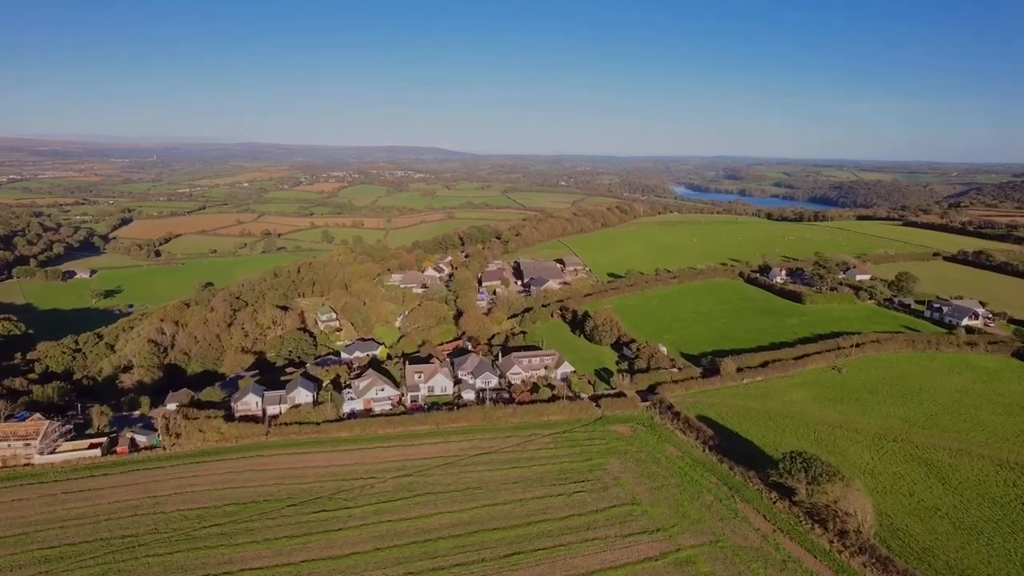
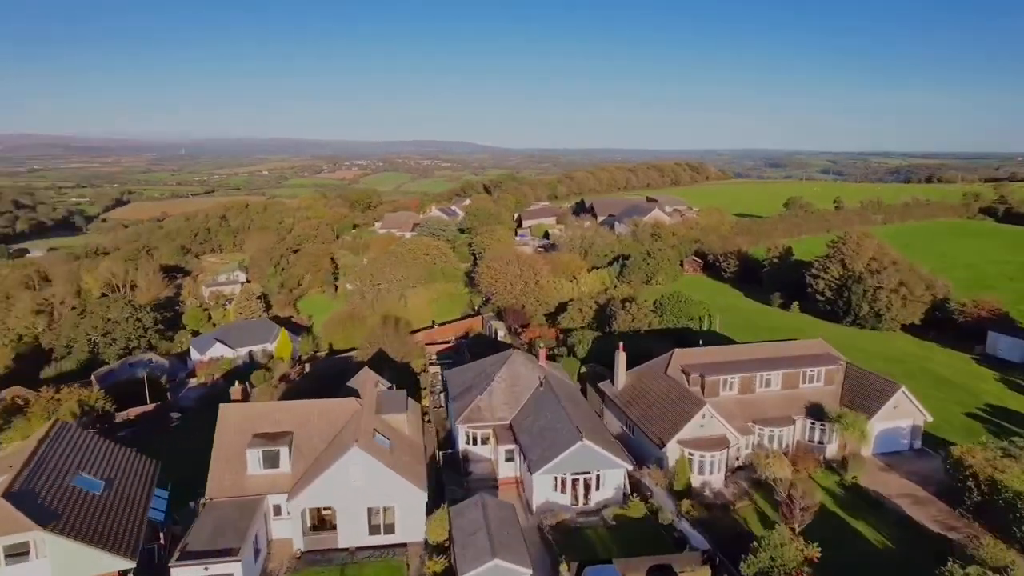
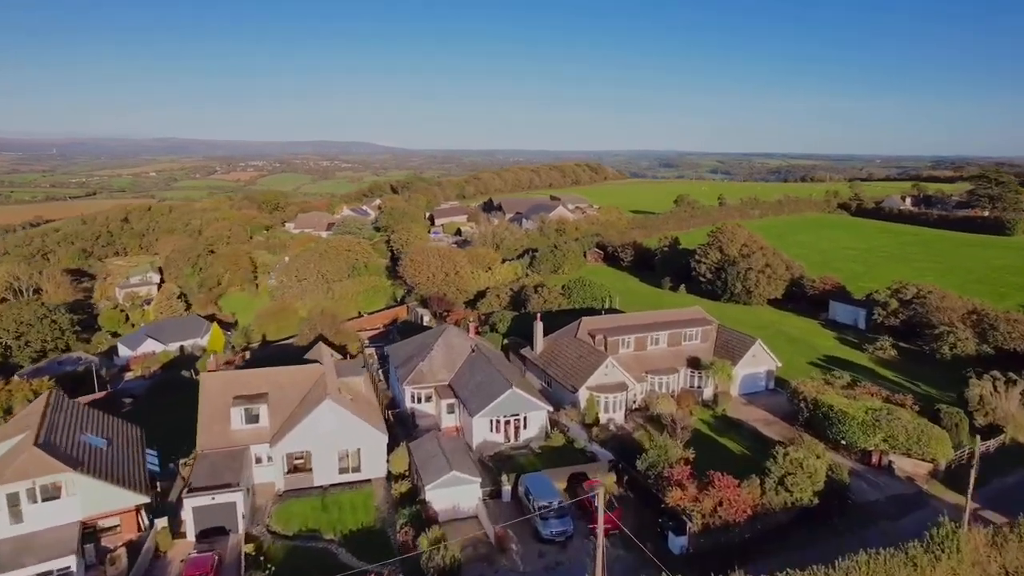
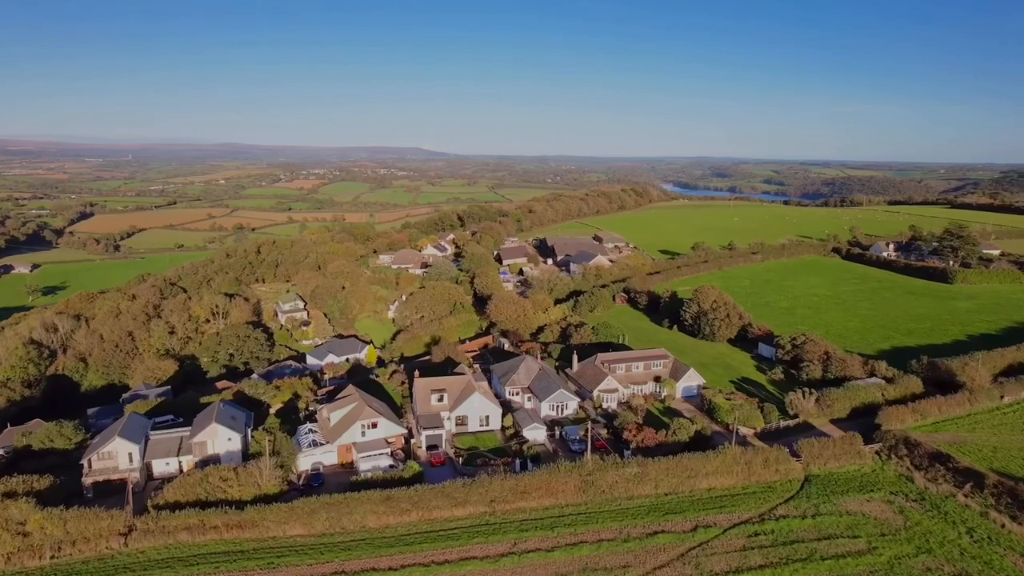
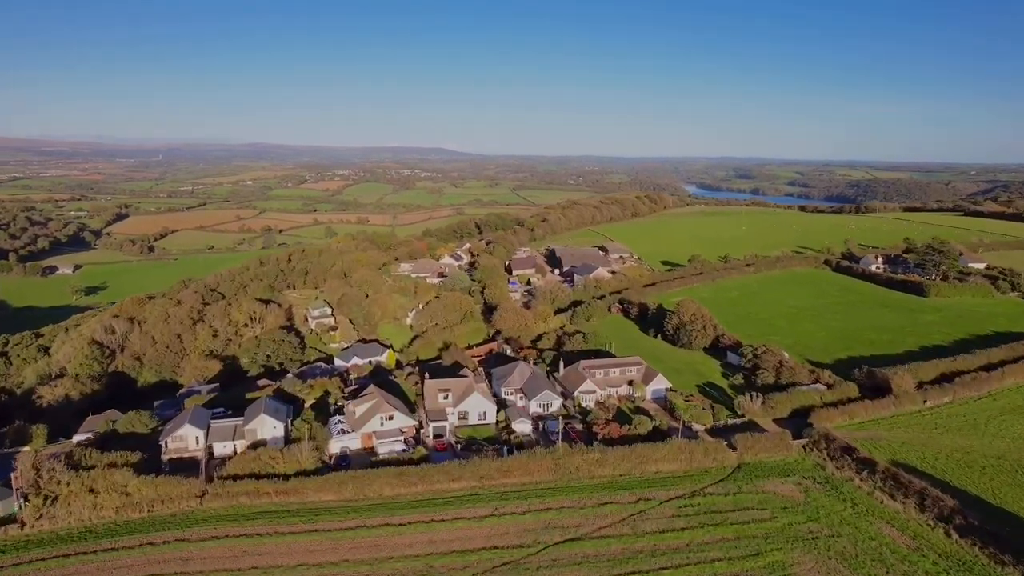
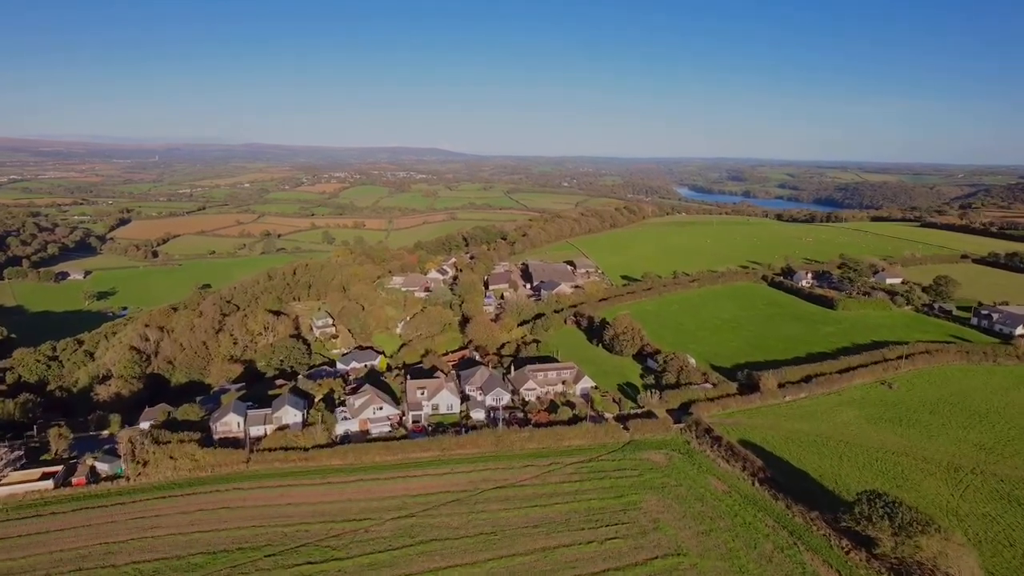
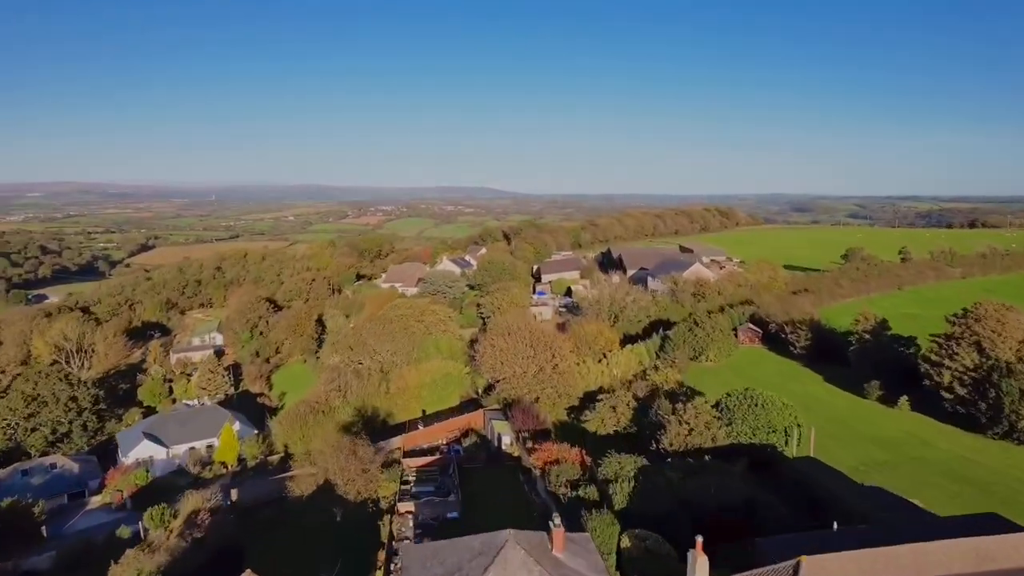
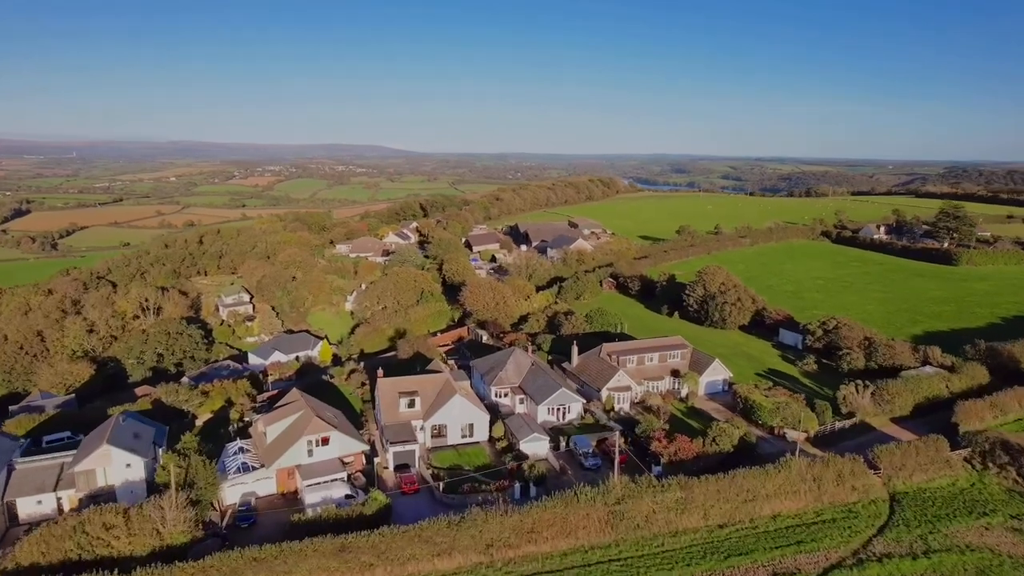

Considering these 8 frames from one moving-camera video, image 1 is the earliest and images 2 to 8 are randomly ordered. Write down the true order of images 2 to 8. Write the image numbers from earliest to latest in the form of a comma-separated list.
6, 5, 4, 8, 3, 2, 7
